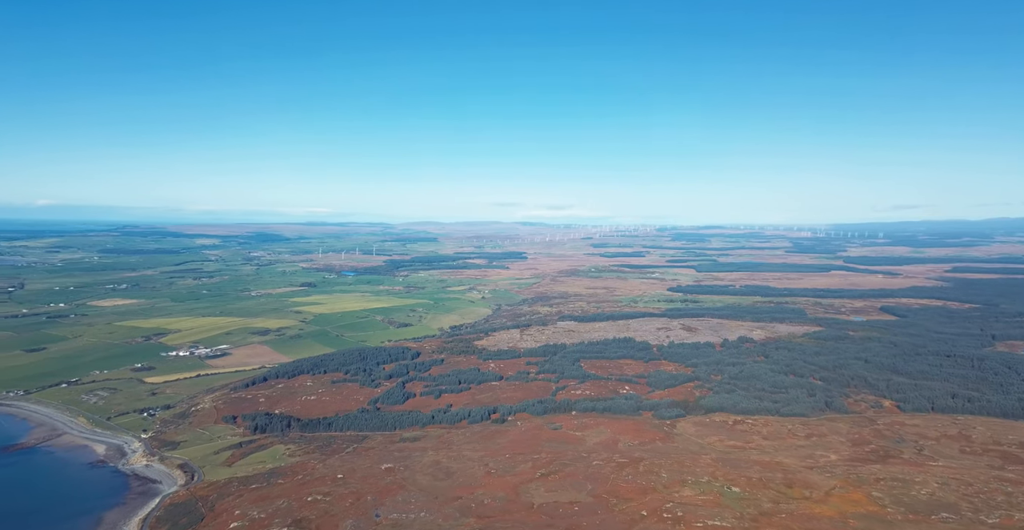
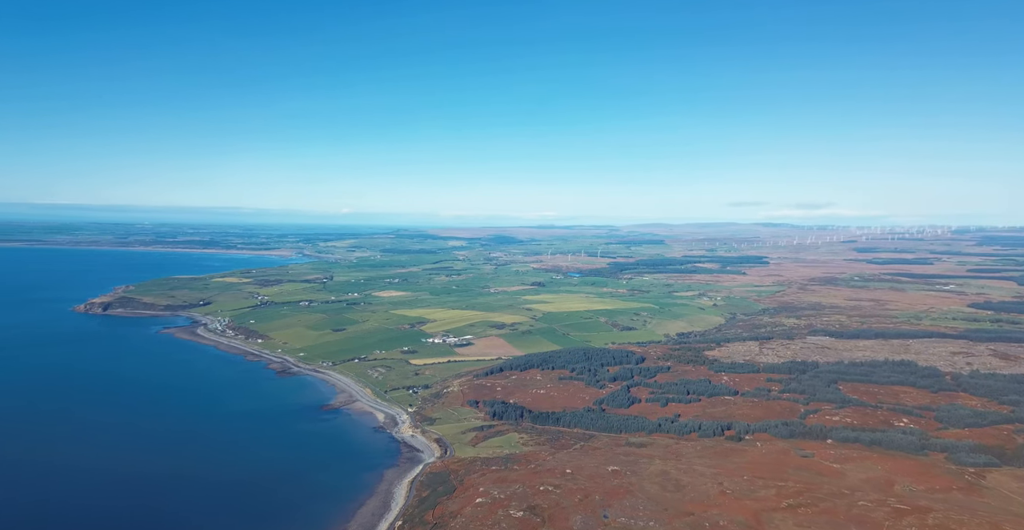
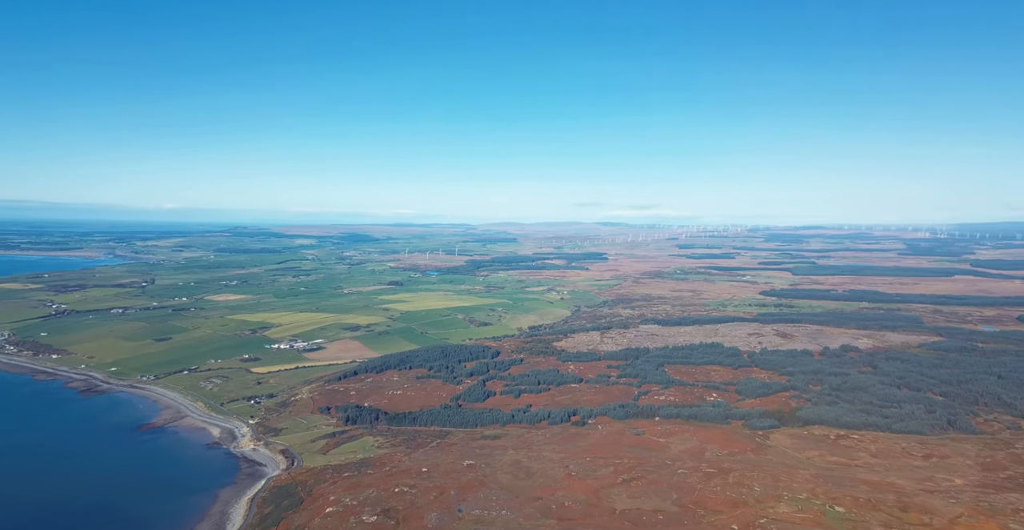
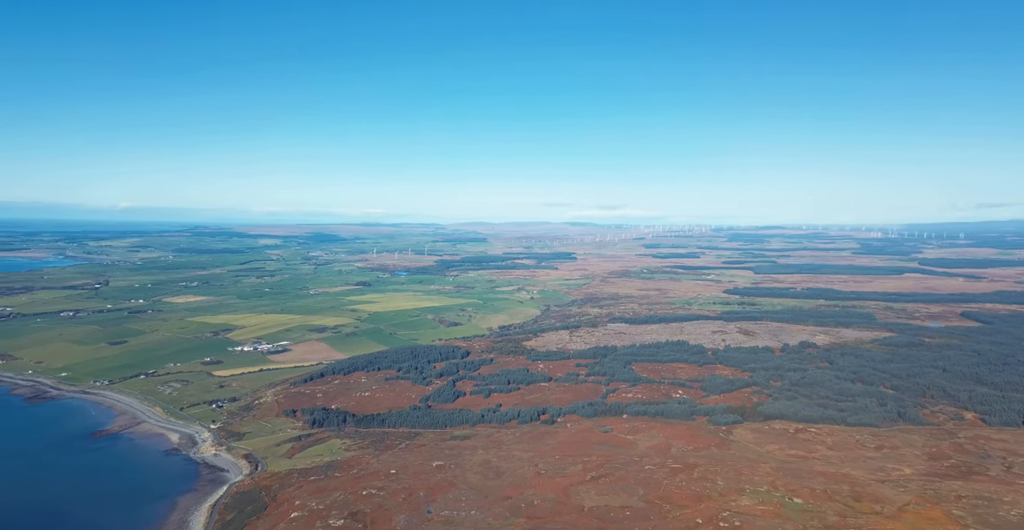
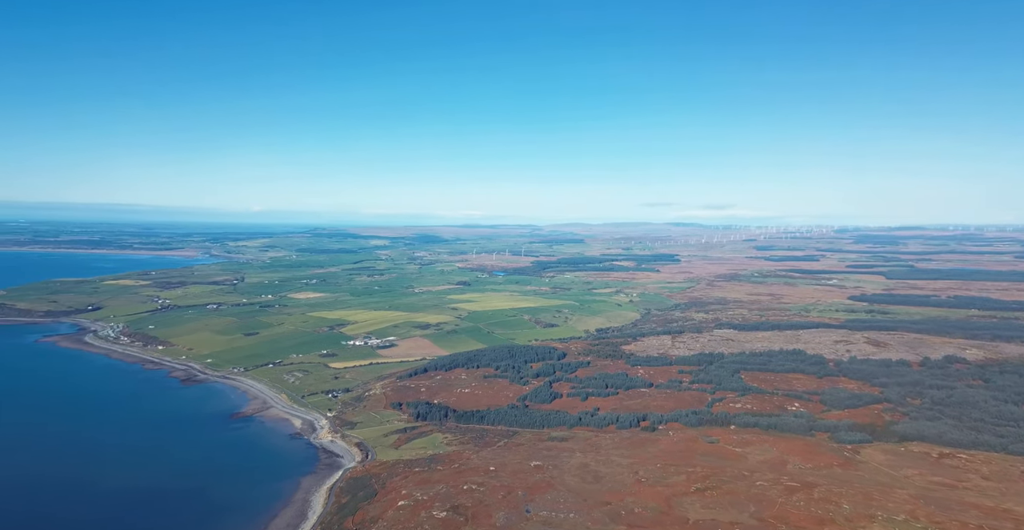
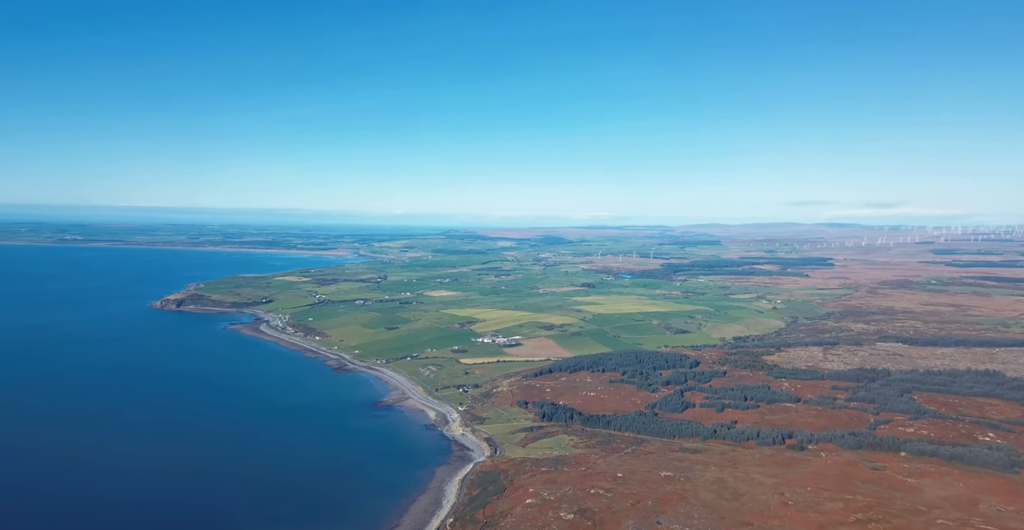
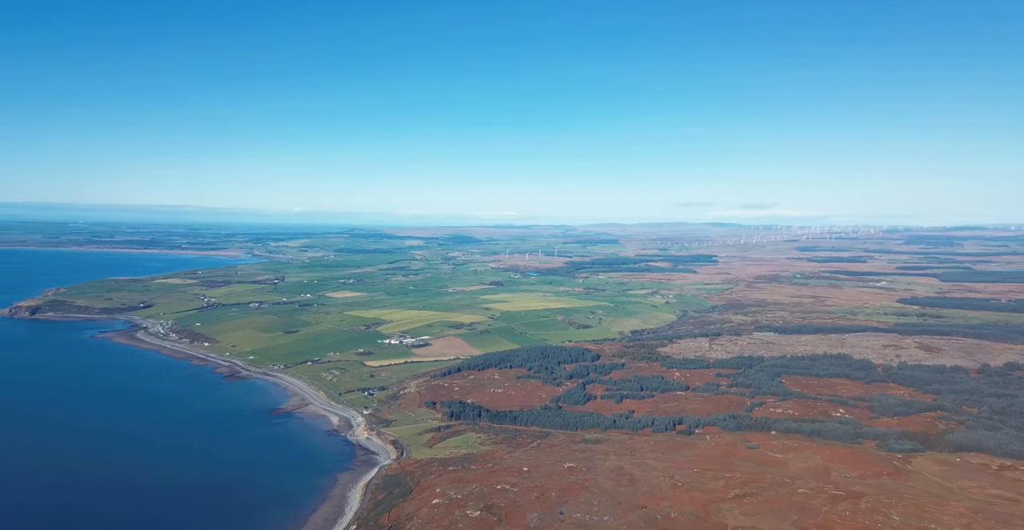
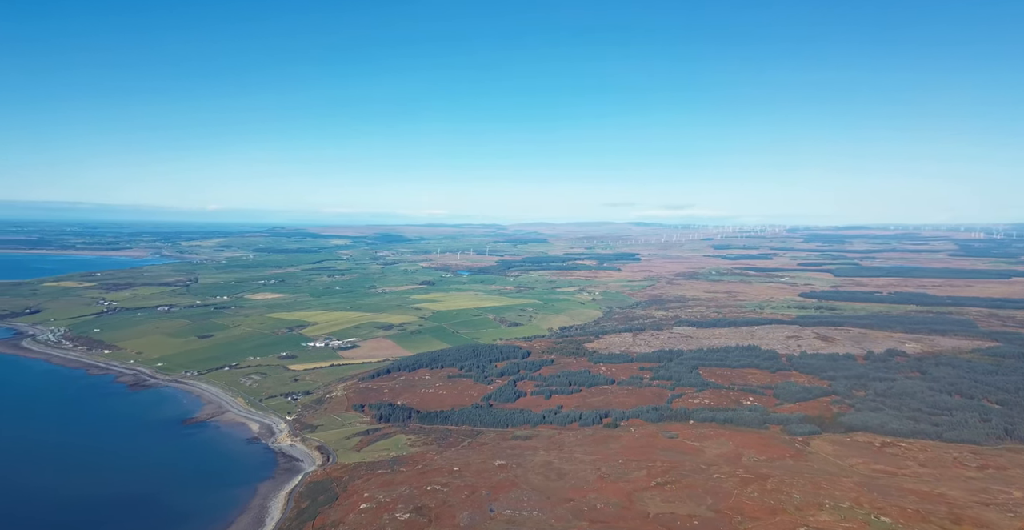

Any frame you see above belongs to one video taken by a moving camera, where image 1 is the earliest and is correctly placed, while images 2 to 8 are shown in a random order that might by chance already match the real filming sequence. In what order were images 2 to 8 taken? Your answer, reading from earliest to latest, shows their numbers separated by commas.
4, 3, 8, 5, 7, 2, 6
